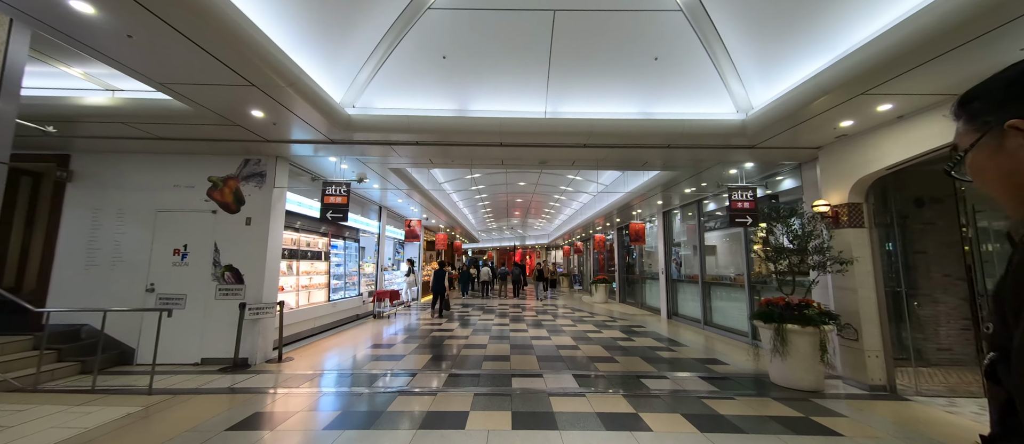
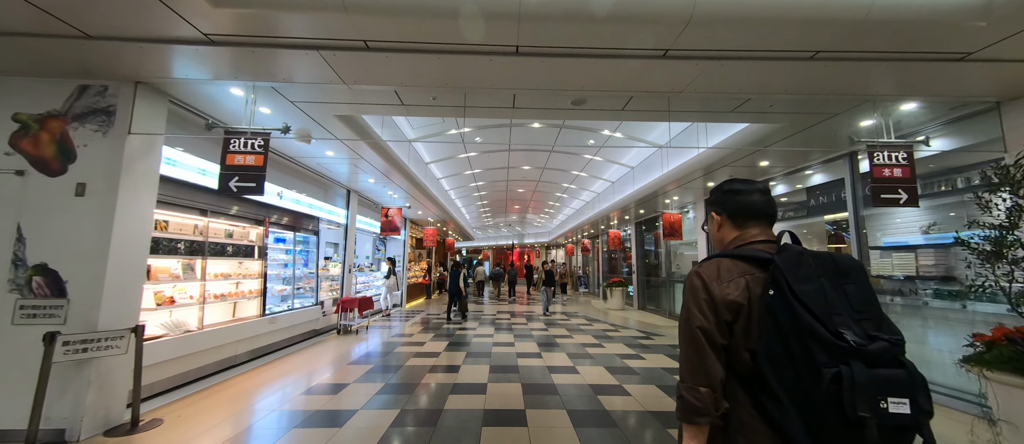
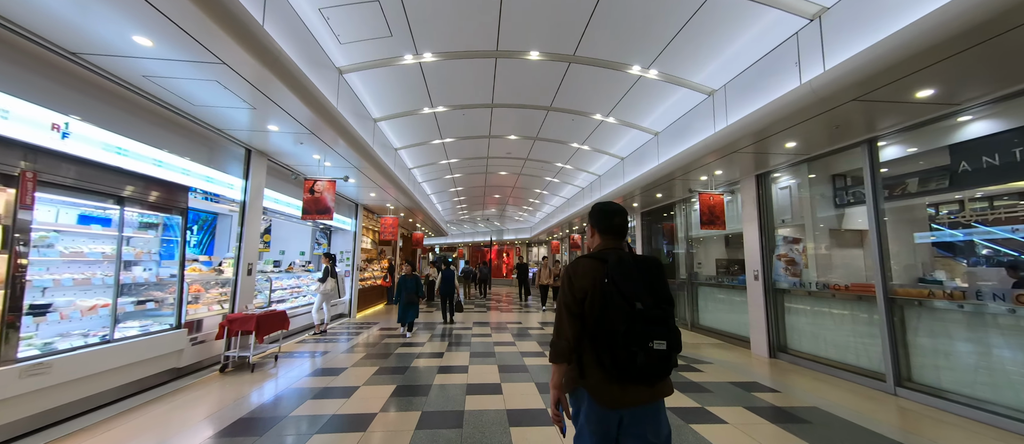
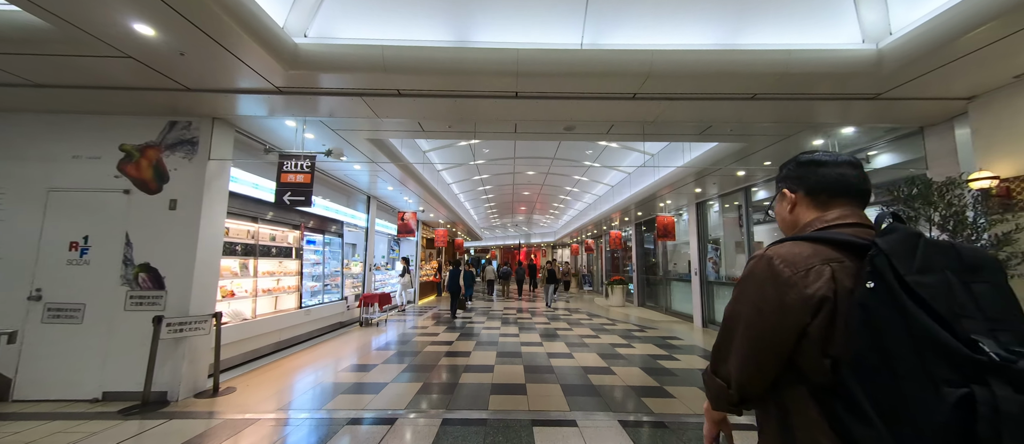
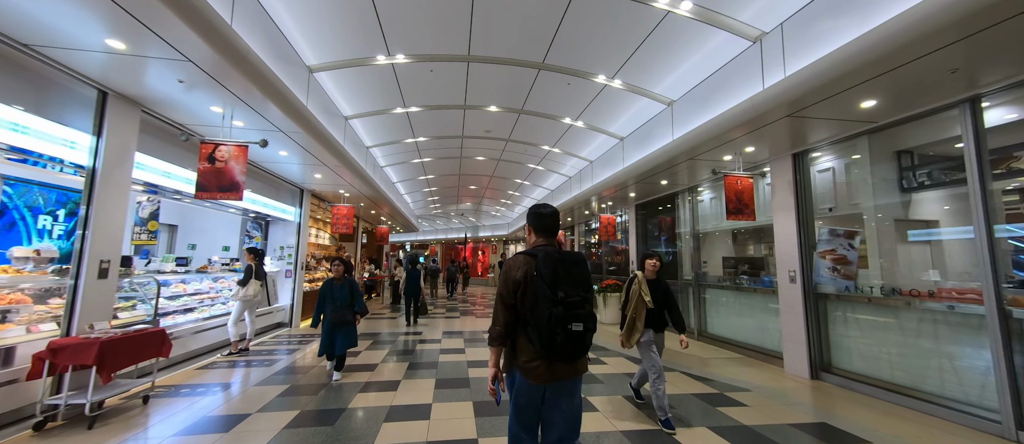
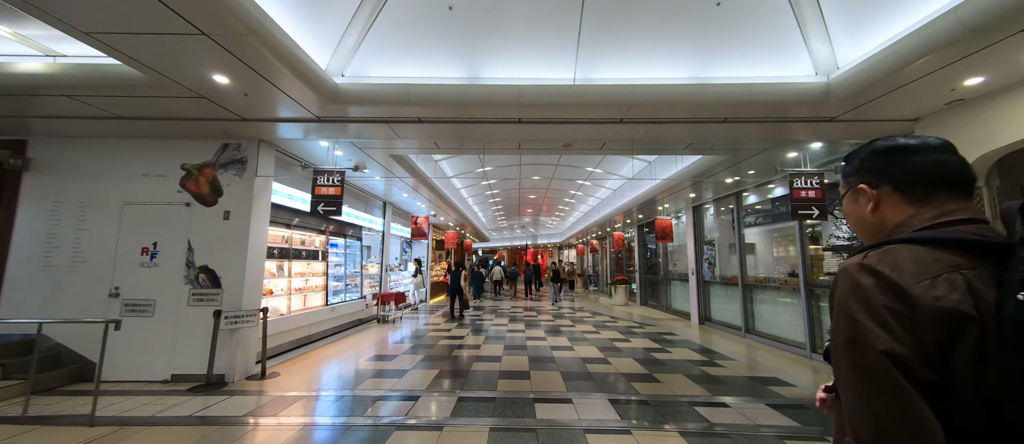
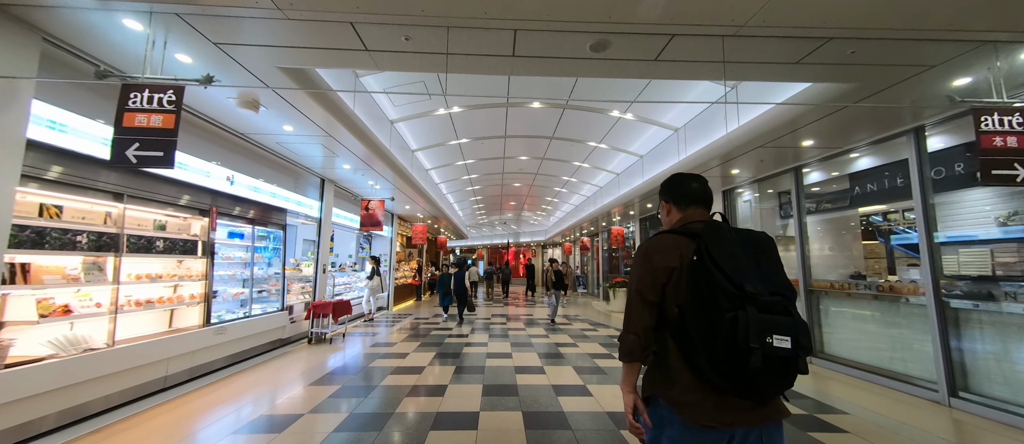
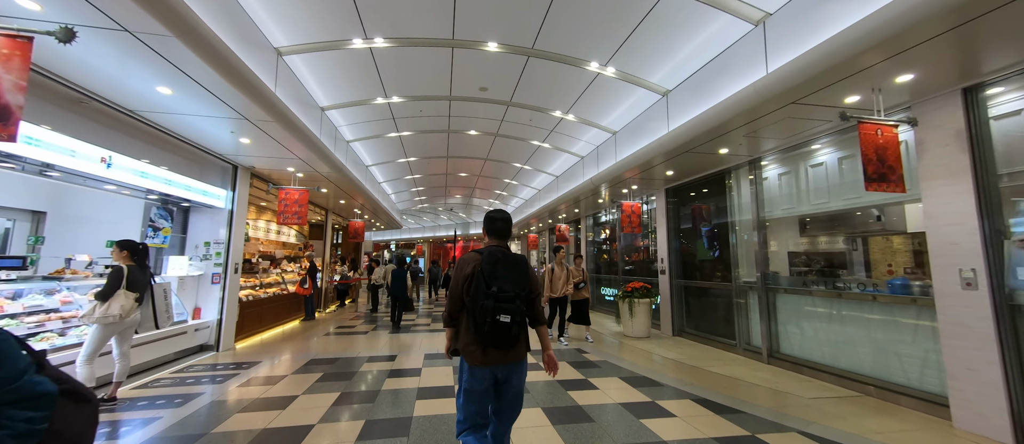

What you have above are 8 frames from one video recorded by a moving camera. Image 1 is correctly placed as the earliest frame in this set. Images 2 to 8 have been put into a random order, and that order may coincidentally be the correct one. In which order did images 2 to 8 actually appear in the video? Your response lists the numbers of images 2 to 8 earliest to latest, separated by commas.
6, 4, 2, 7, 3, 5, 8
